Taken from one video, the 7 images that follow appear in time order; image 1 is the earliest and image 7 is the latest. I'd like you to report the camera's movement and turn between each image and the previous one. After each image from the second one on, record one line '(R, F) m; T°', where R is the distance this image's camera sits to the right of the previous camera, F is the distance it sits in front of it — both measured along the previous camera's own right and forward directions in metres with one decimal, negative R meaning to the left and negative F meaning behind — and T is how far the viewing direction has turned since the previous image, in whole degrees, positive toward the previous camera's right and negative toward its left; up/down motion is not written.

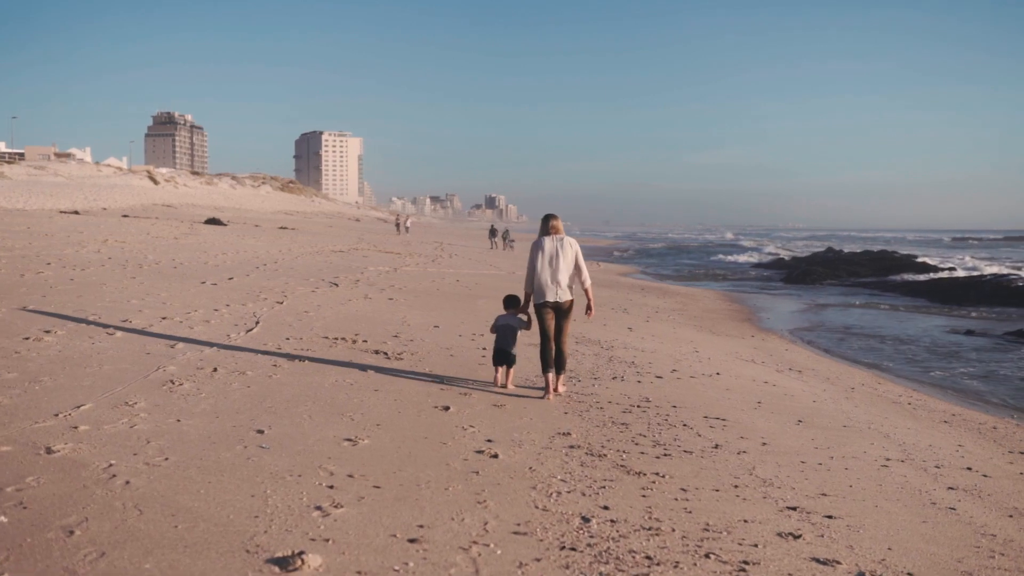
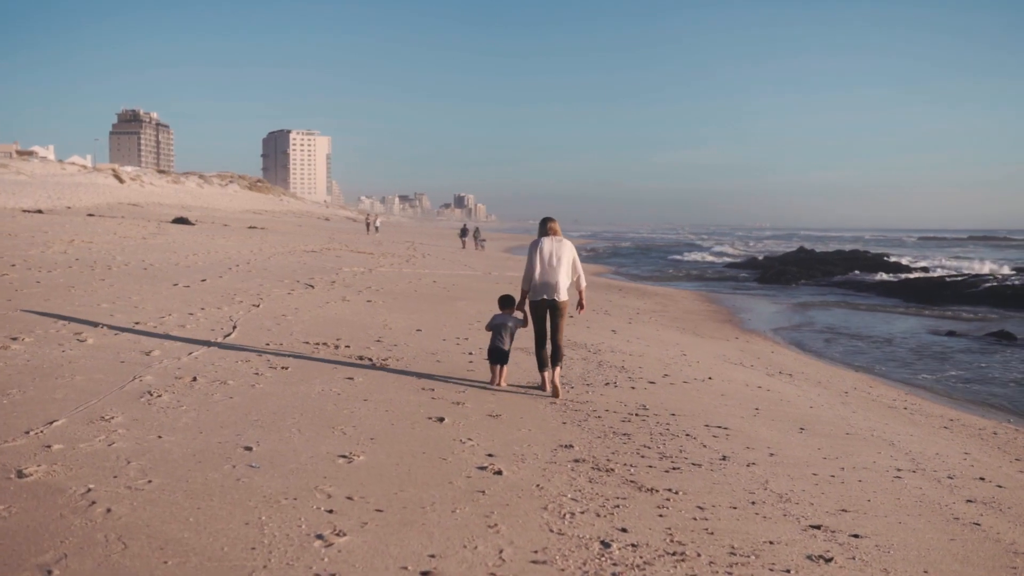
(-0.1, +0.2) m; +2°
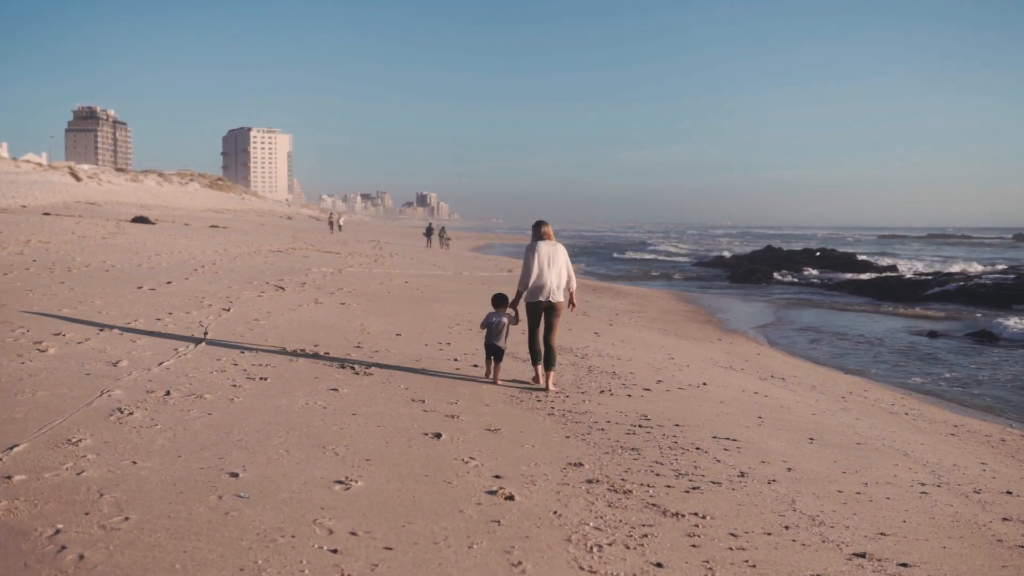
(-0.2, +0.2) m; +3°
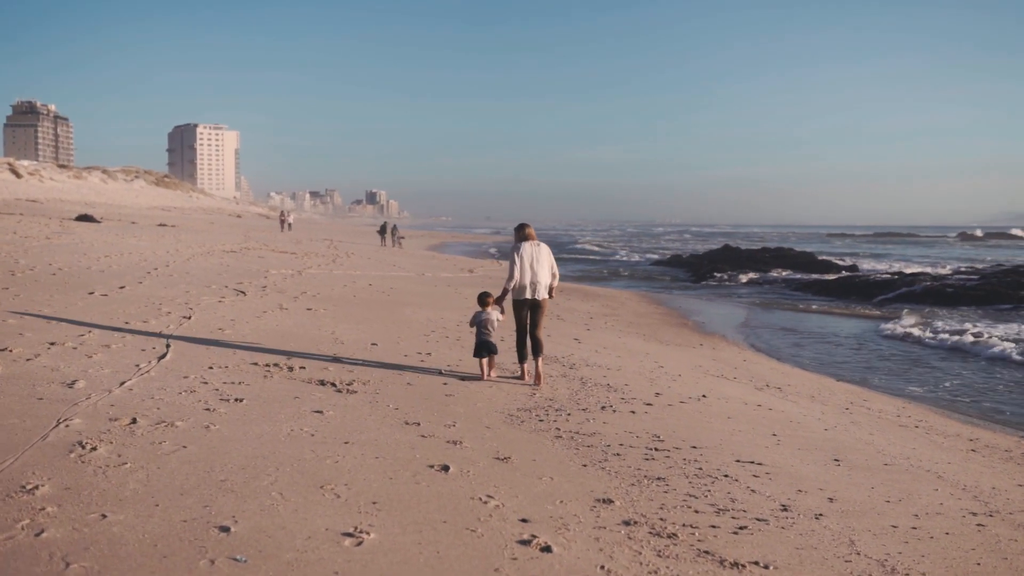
(-0.3, +0.4) m; +3°
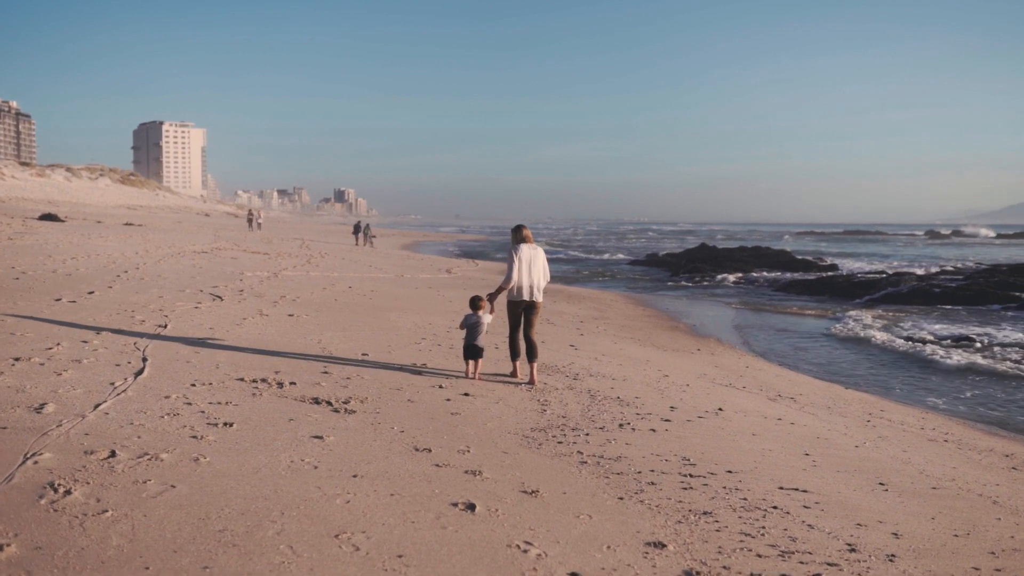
(-0.3, +0.4) m; +2°
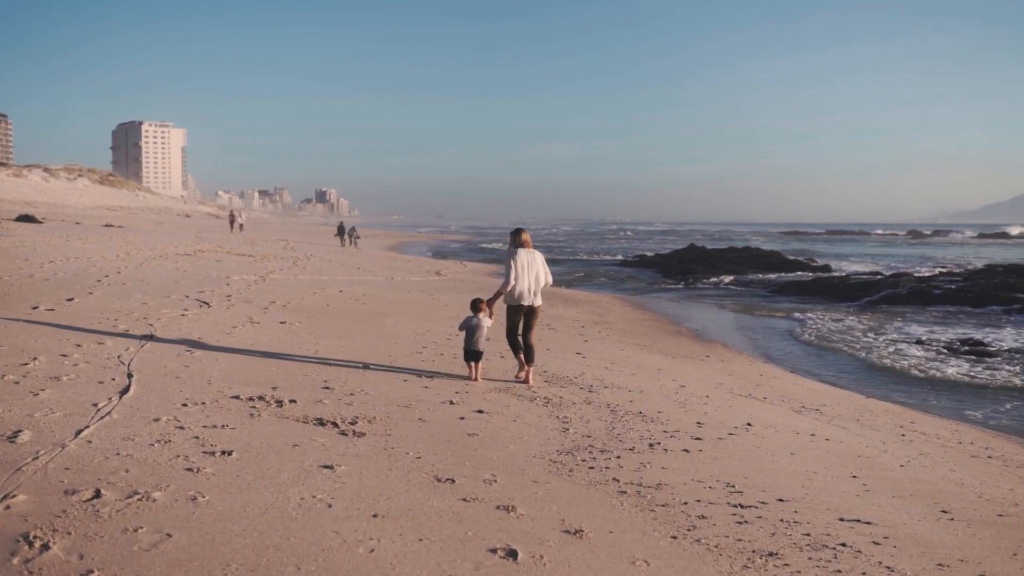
(-0.2, +0.4) m; +1°
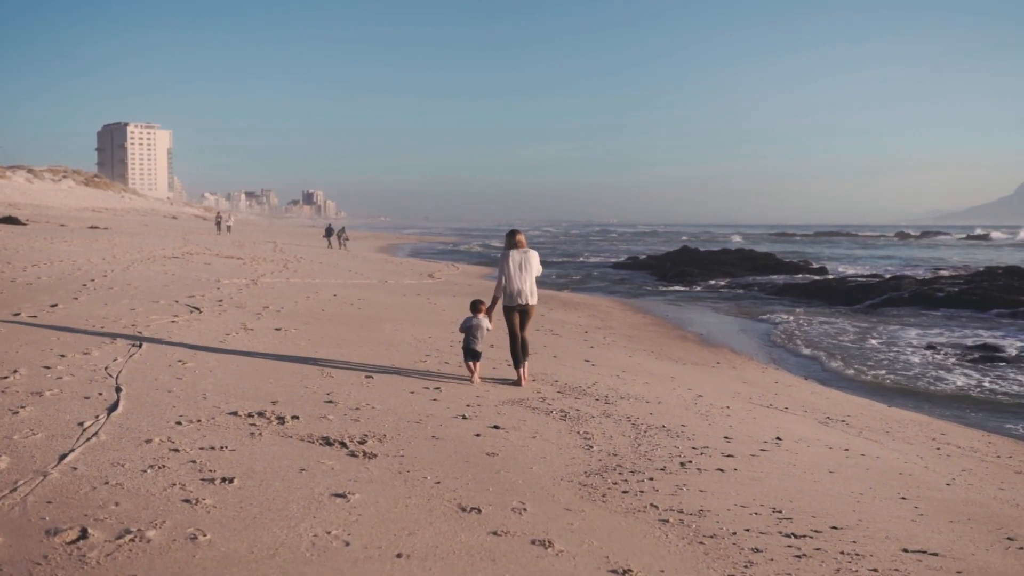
(-0.2, +0.3) m; +1°
